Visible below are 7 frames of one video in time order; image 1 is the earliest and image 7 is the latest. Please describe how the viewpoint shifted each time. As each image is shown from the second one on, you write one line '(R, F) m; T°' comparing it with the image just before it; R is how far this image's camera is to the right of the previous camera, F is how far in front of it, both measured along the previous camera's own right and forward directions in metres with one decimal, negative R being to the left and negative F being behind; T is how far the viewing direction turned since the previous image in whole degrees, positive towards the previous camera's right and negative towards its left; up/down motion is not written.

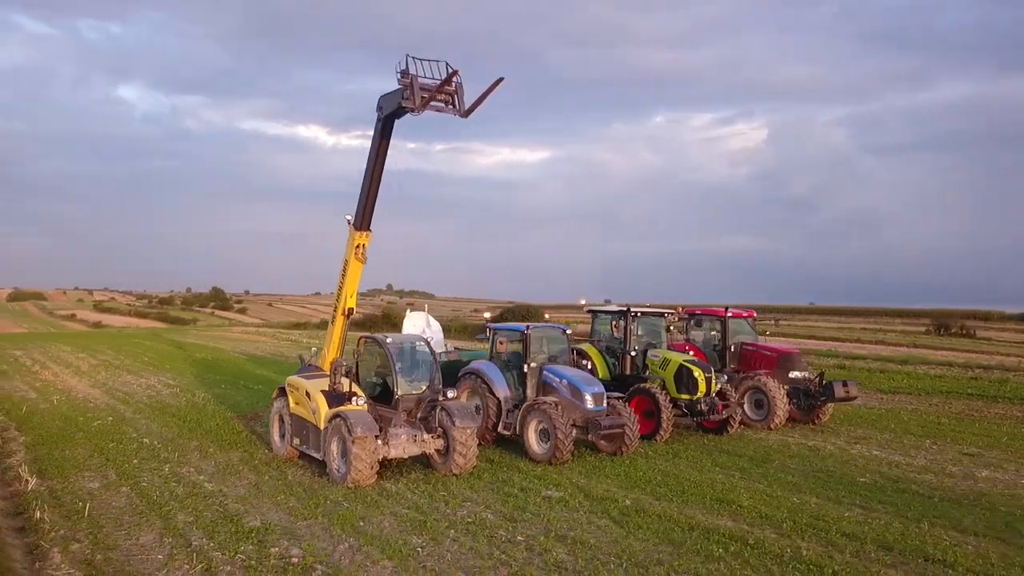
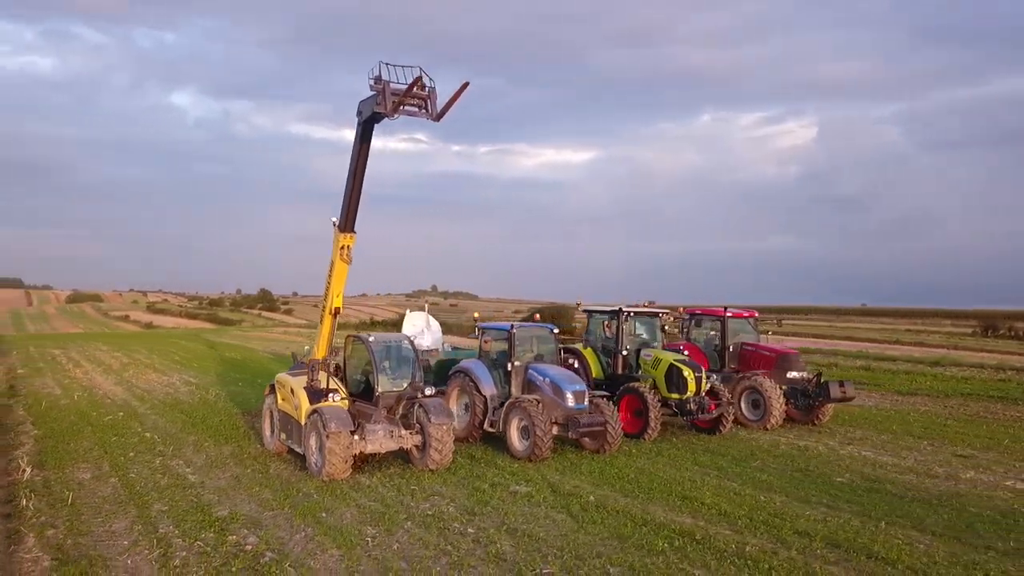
(+0.8, -0.2) m; -3°
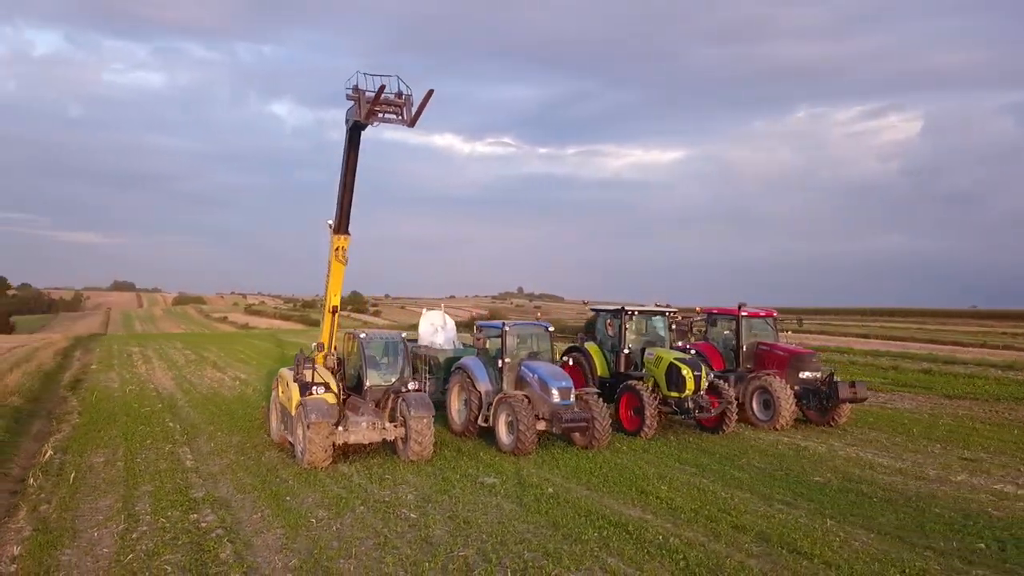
(+1.2, -0.2) m; -6°
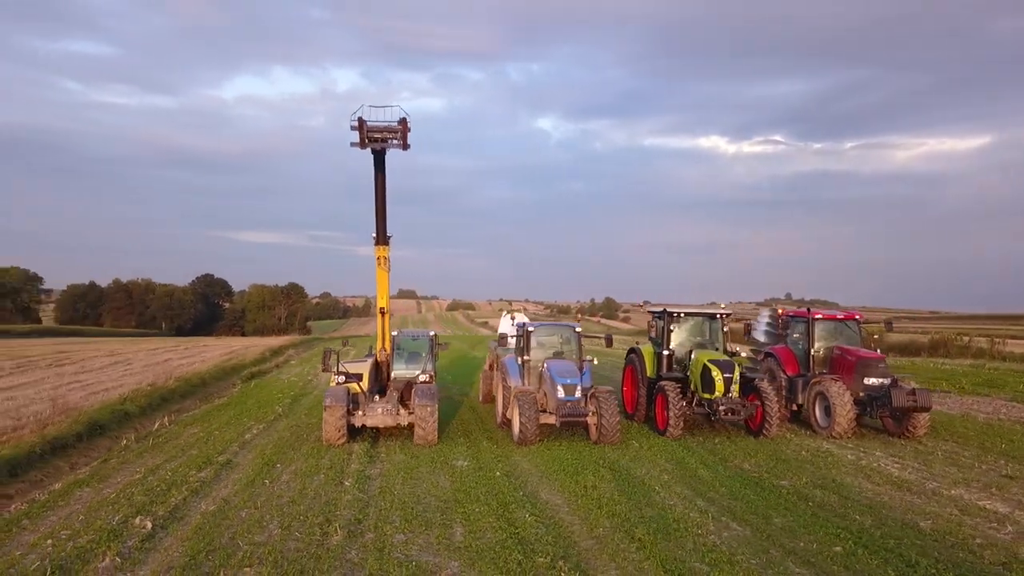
(+3.3, -0.3) m; -18°
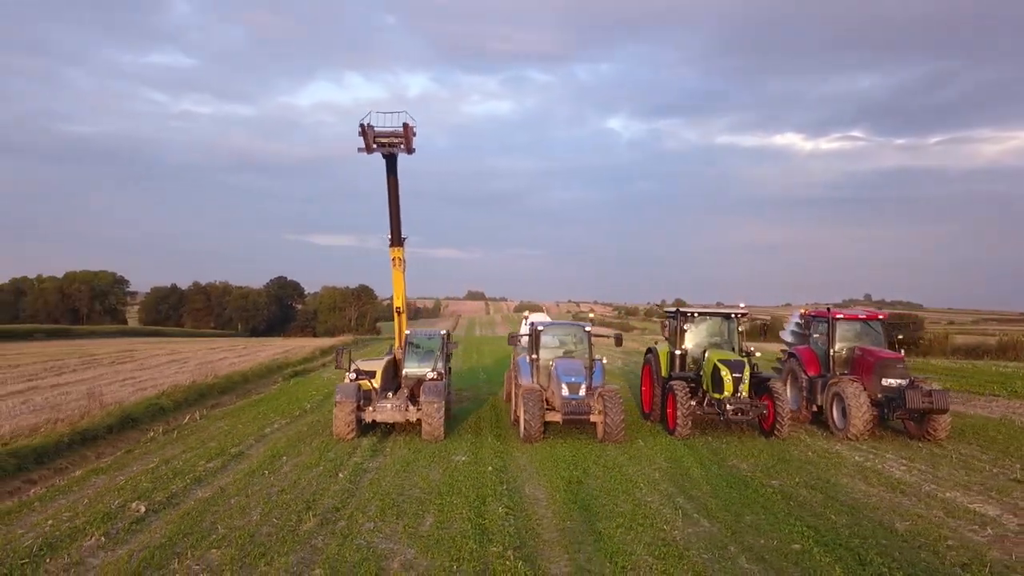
(+0.8, -0.2) m; -5°
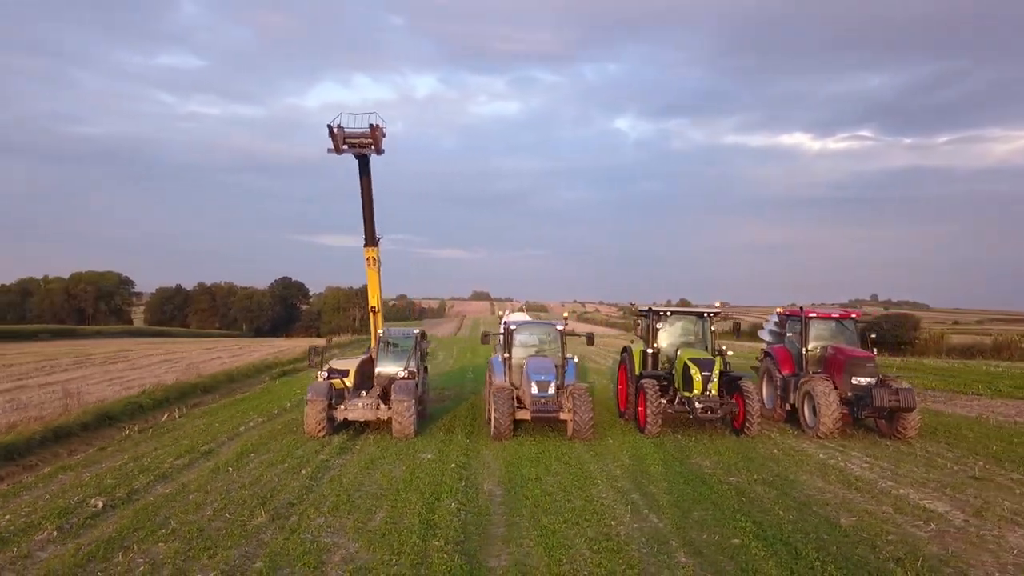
(+0.5, -0.1) m; 0°
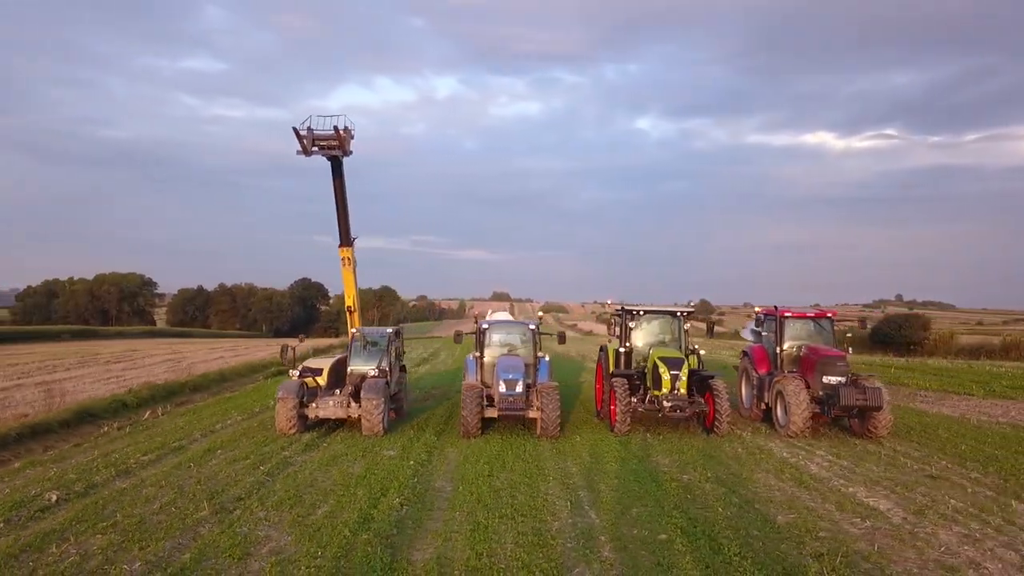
(+0.7, -0.1) m; -1°
